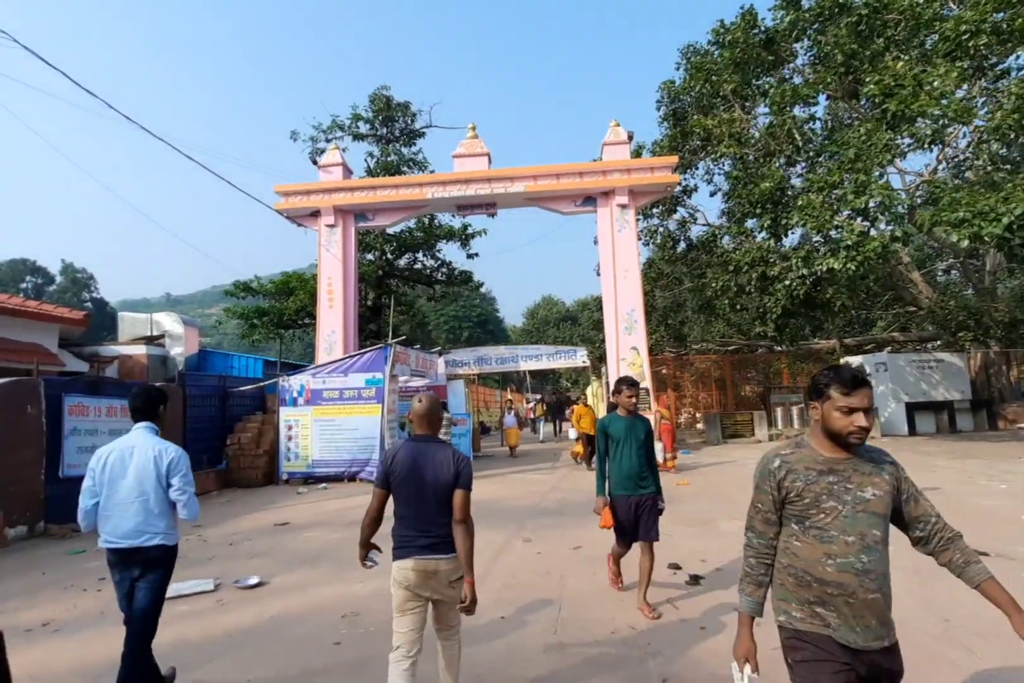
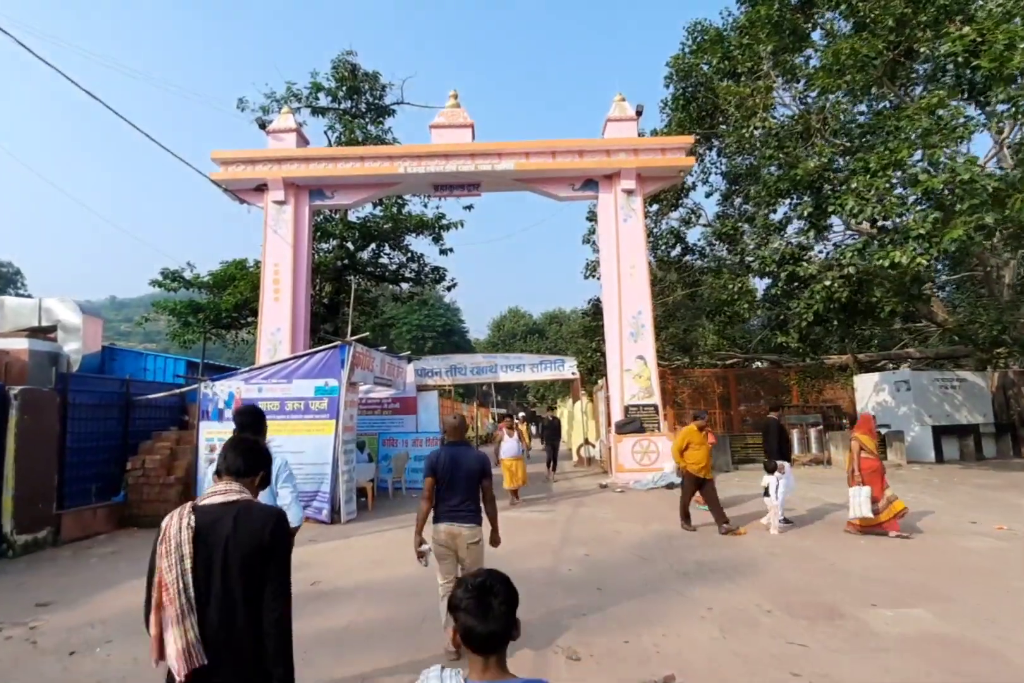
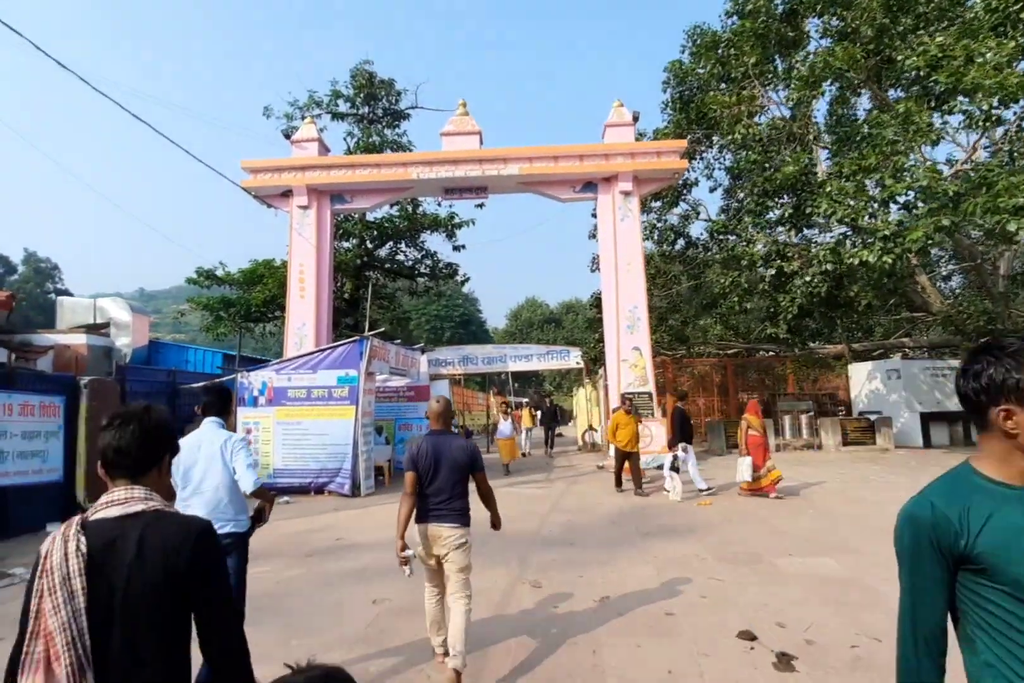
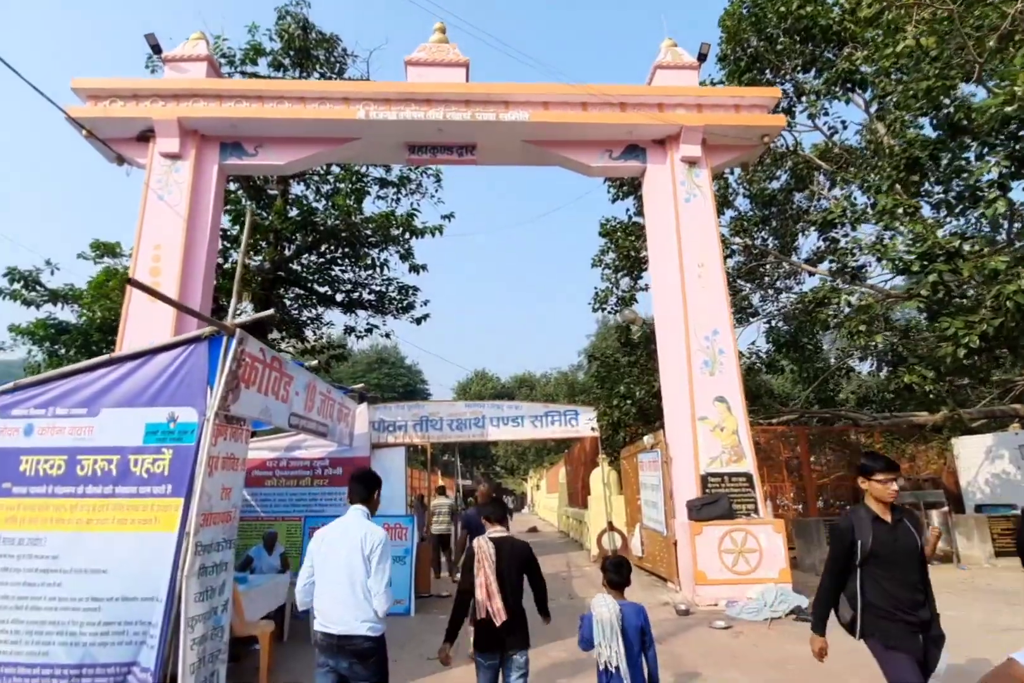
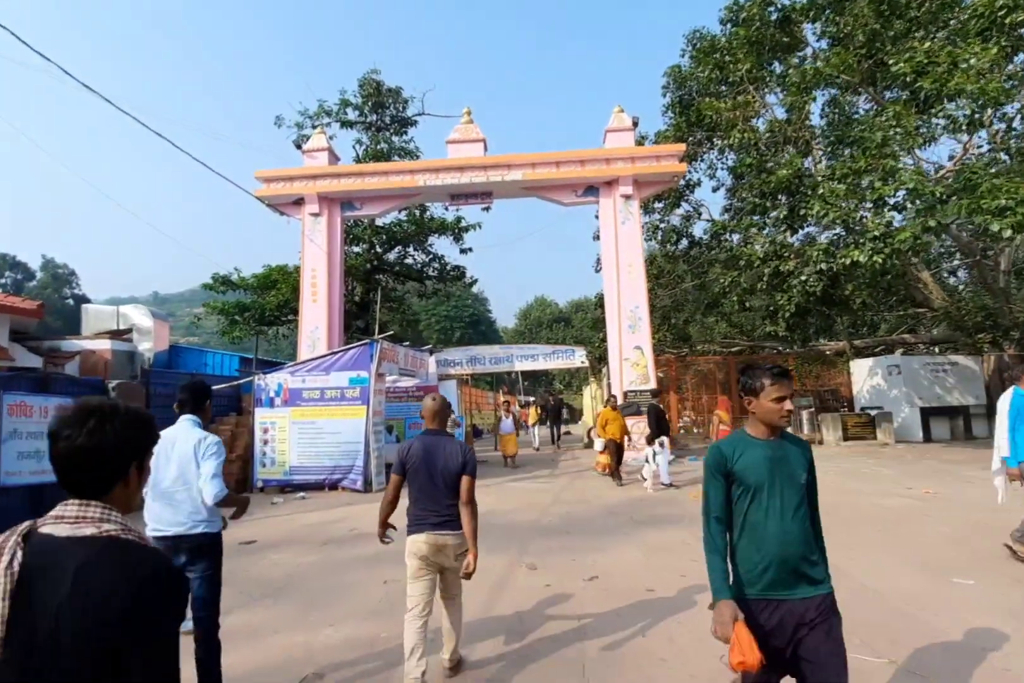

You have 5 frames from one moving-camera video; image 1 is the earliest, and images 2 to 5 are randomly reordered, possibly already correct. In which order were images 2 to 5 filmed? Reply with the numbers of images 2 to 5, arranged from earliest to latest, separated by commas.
5, 3, 2, 4
